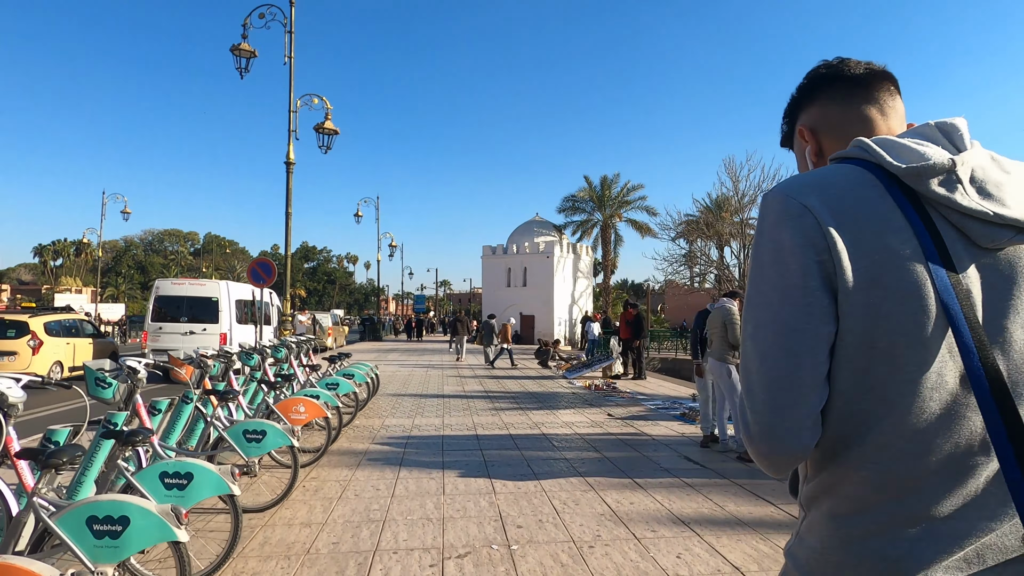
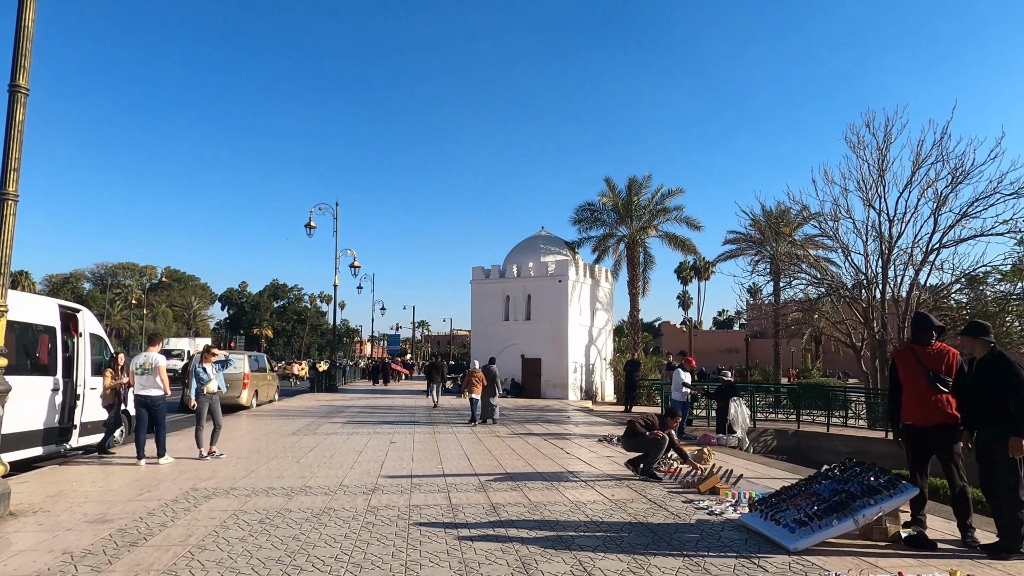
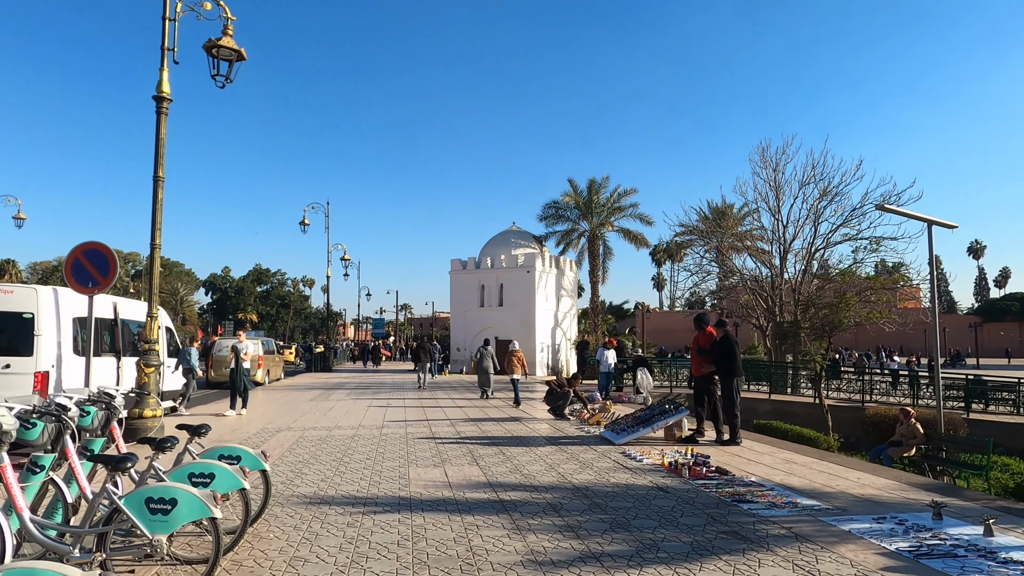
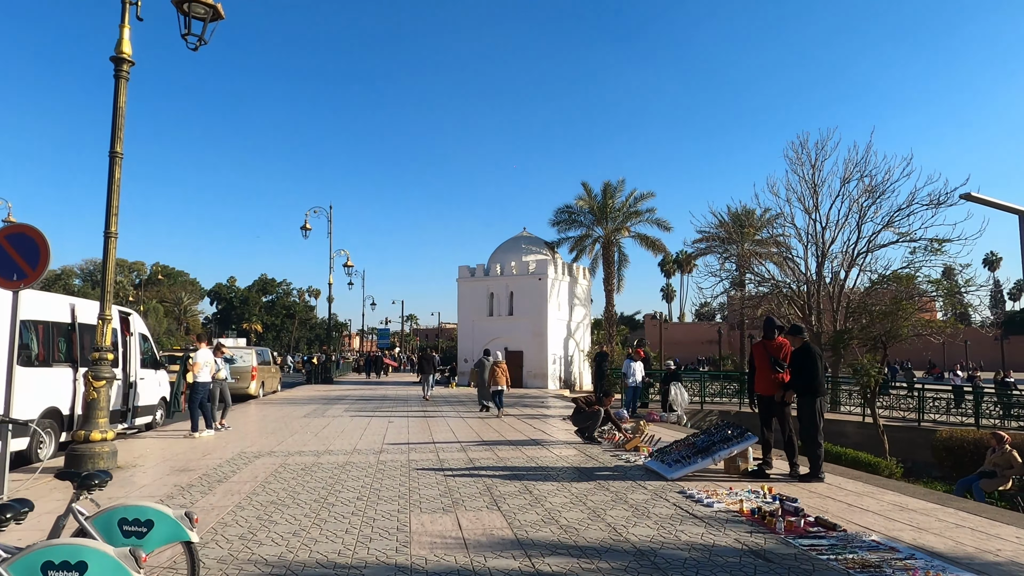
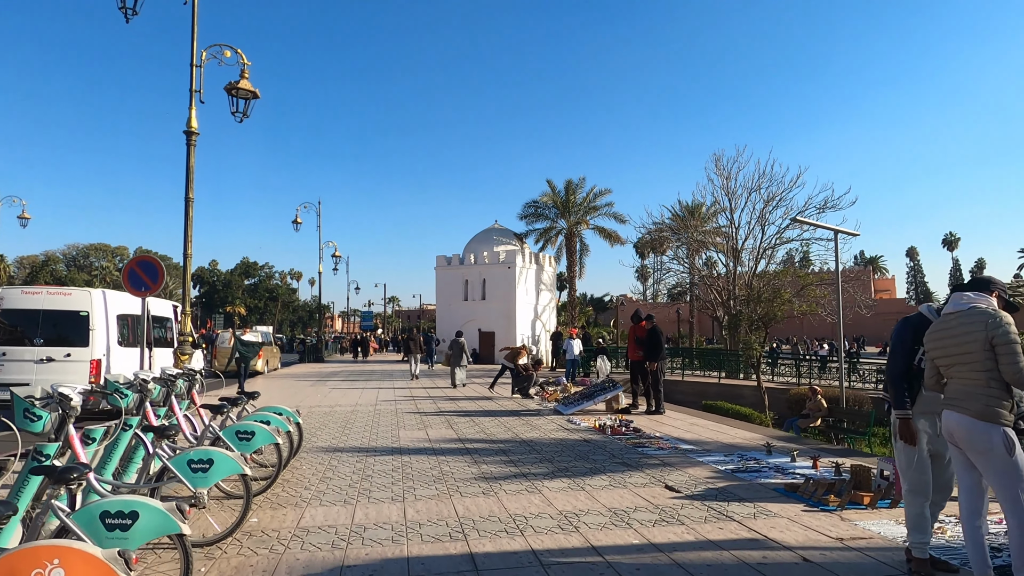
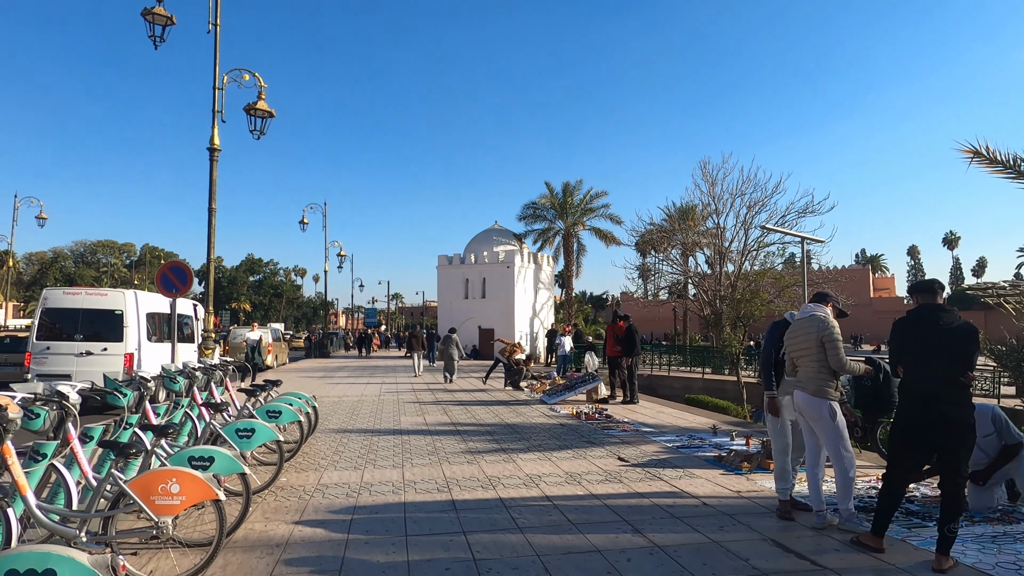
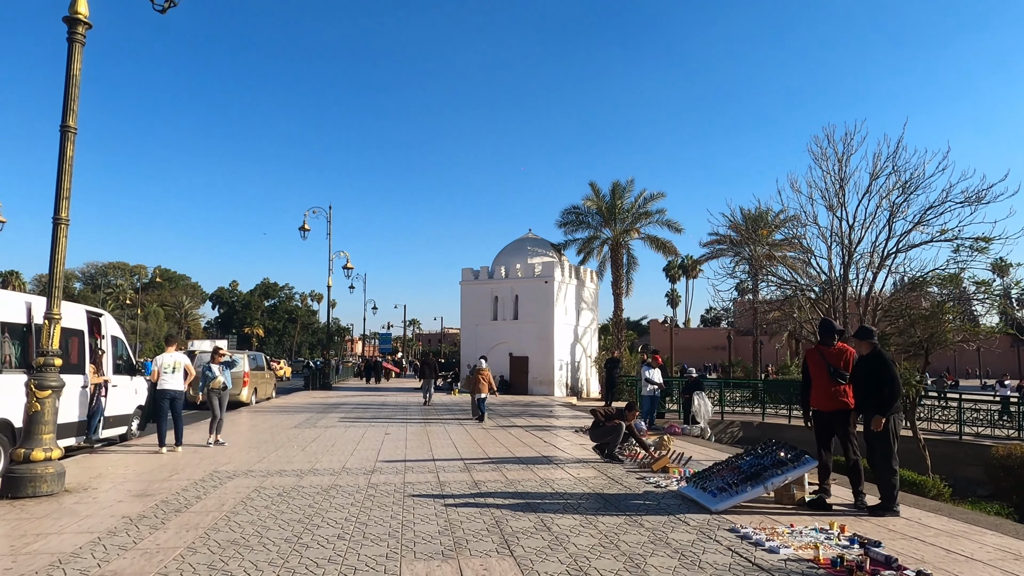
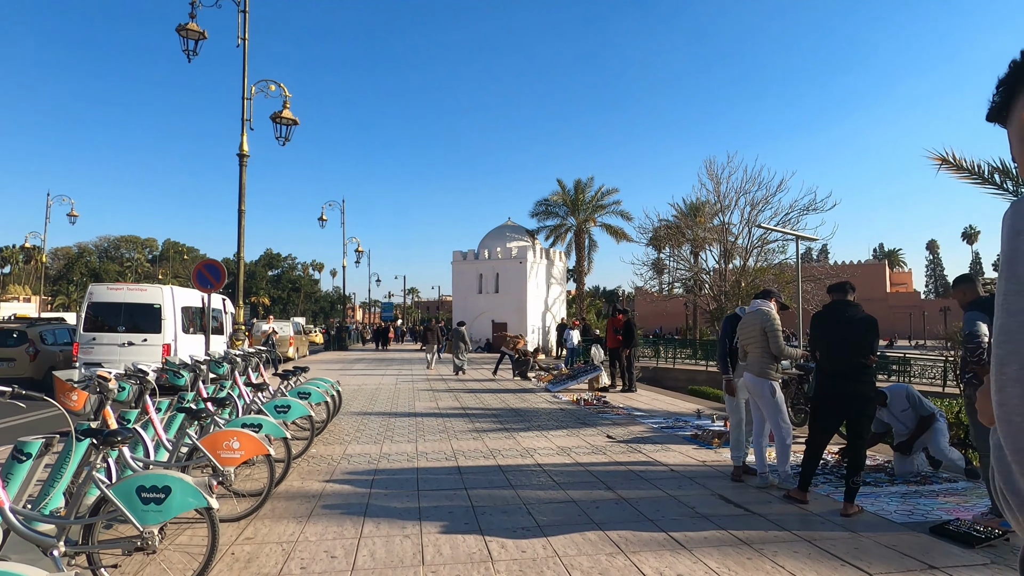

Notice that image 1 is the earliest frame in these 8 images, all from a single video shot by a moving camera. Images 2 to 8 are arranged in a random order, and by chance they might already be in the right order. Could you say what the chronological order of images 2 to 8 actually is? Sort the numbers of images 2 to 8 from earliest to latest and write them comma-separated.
8, 6, 5, 3, 4, 7, 2
